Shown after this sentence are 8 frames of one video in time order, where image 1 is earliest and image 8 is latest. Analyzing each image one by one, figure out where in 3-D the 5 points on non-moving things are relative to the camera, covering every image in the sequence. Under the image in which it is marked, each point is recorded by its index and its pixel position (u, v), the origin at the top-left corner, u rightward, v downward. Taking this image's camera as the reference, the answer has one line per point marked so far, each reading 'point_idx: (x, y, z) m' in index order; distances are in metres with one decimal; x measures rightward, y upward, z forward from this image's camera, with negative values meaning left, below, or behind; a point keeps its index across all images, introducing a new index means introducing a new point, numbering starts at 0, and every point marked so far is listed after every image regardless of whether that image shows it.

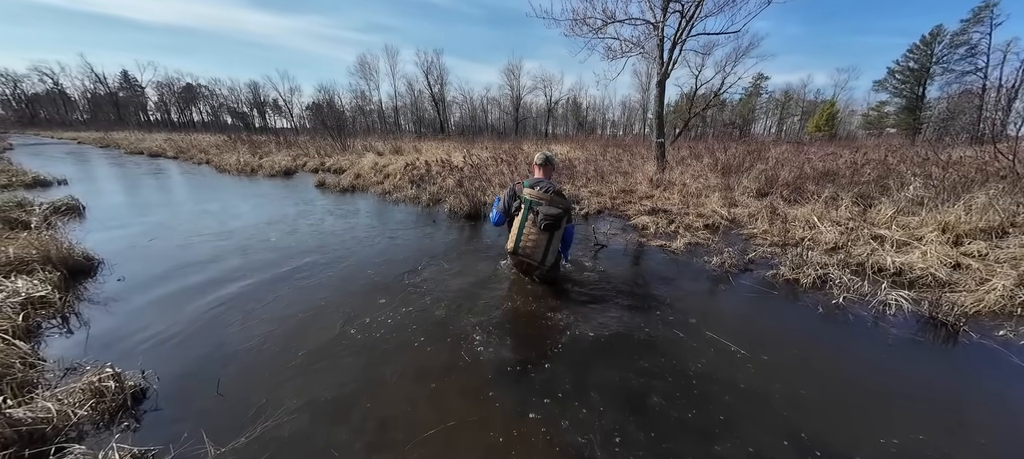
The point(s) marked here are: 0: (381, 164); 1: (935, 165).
0: (-5.6, +2.8, +15.1) m
1: (+12.9, +2.0, +10.9) m
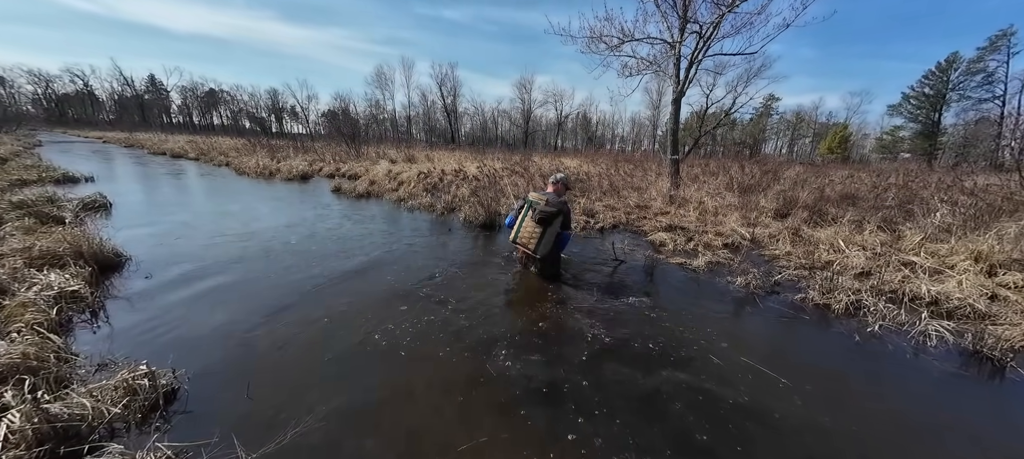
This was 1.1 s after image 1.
0: (-5.0, +2.5, +15.3) m
1: (+13.4, +1.1, +10.7) m
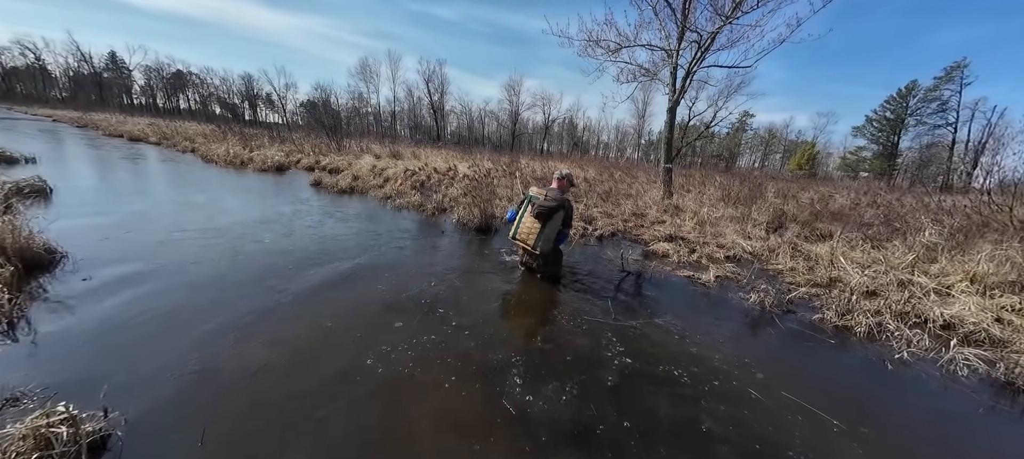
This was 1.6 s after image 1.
0: (-5.4, +2.6, +14.5) m
1: (+13.1, +0.6, +11.0) m
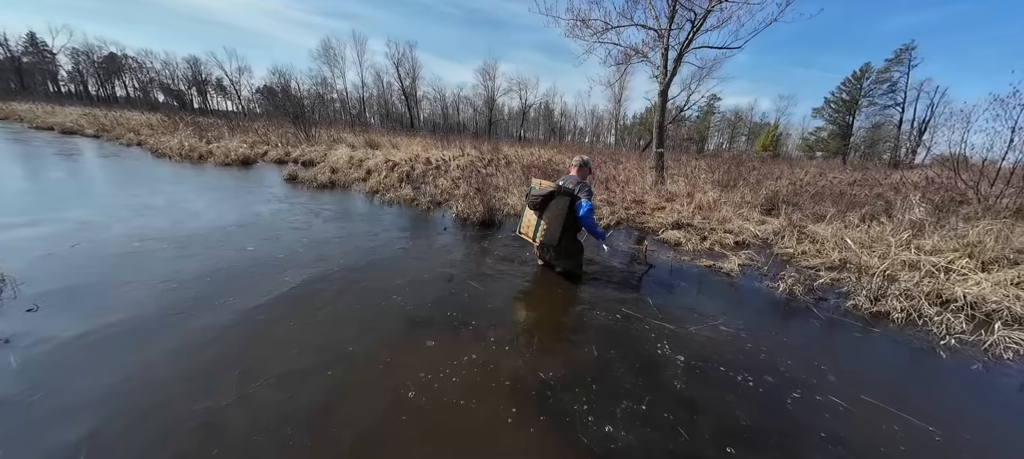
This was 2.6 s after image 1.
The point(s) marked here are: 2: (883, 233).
0: (-5.9, +2.7, +13.5) m
1: (+12.9, +1.3, +11.5) m
2: (+8.4, -0.1, +8.0) m
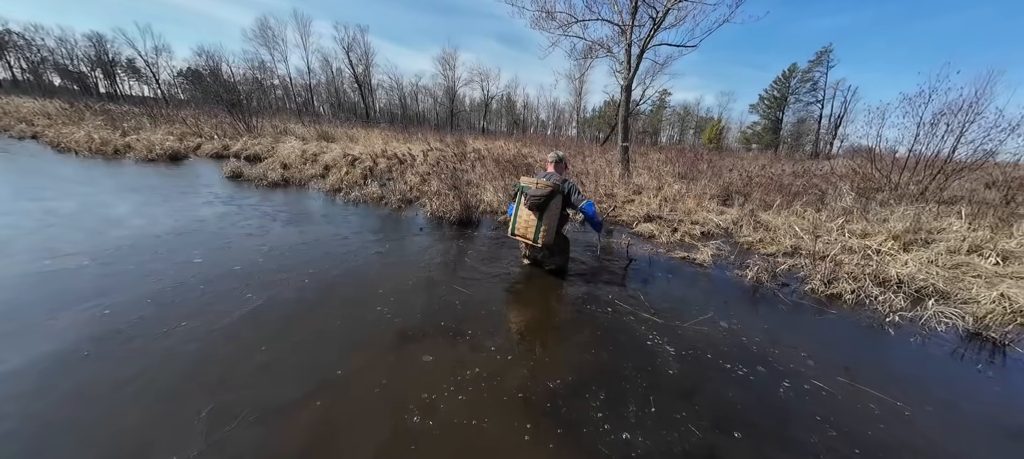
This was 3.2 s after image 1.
0: (-7.1, +2.7, +12.6) m
1: (+11.8, +1.8, +12.8) m
2: (+7.8, +0.2, +8.8) m
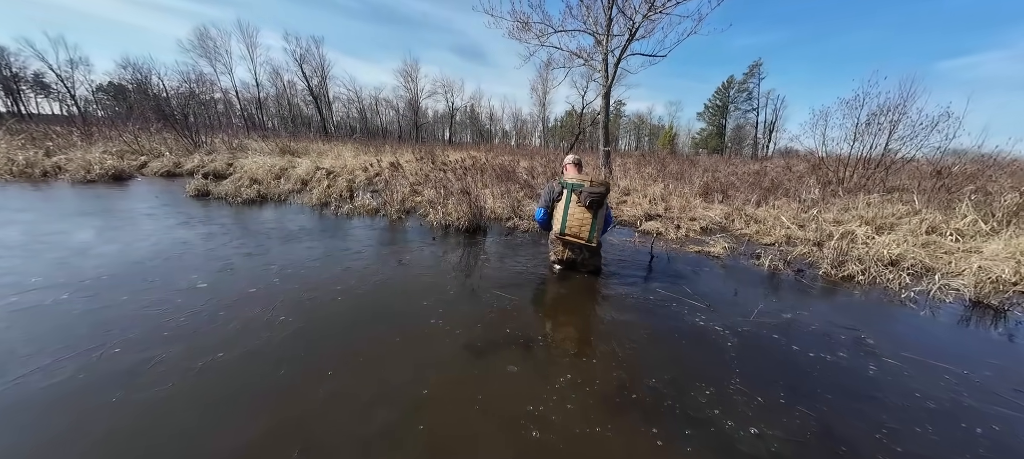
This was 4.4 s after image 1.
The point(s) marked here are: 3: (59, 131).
0: (-7.6, +2.1, +11.7) m
1: (+11.3, +2.2, +13.9) m
2: (+7.8, +0.5, +9.5) m
3: (-20.5, +4.3, +16.0) m
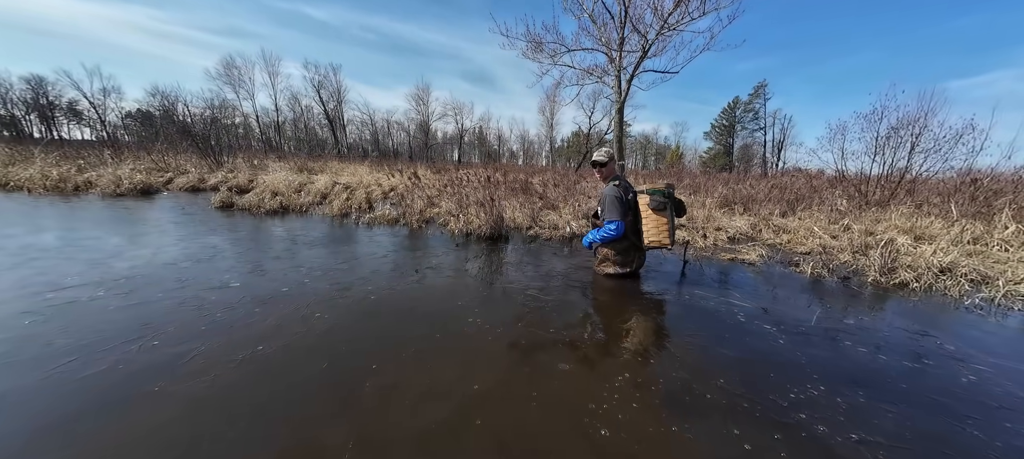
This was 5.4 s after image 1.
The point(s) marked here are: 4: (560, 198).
0: (-7.0, +1.6, +11.9) m
1: (+11.9, +1.6, +13.6) m
2: (+8.3, +0.2, +9.2) m
3: (-19.8, +3.6, +16.6) m
4: (+1.4, +0.9, +10.1) m
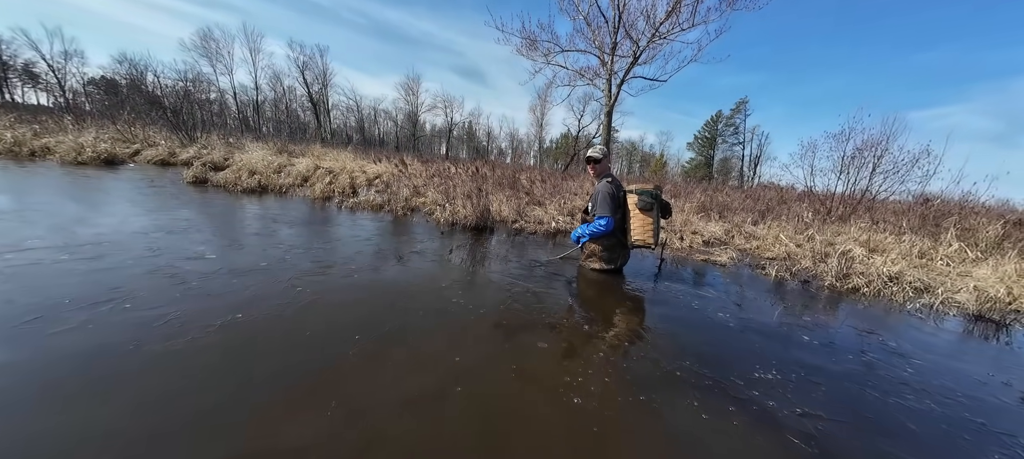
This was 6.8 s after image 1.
0: (-7.5, +2.2, +11.5) m
1: (+11.3, +1.2, +14.3) m
2: (+7.8, -0.1, +9.8) m
3: (-20.4, +4.9, +15.6) m
4: (+1.0, +1.0, +10.2) m
